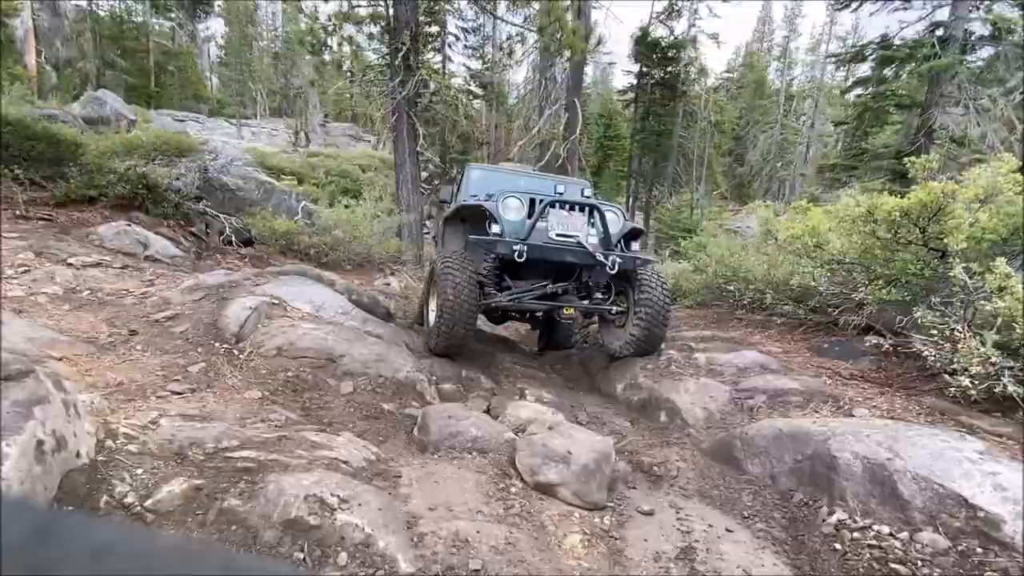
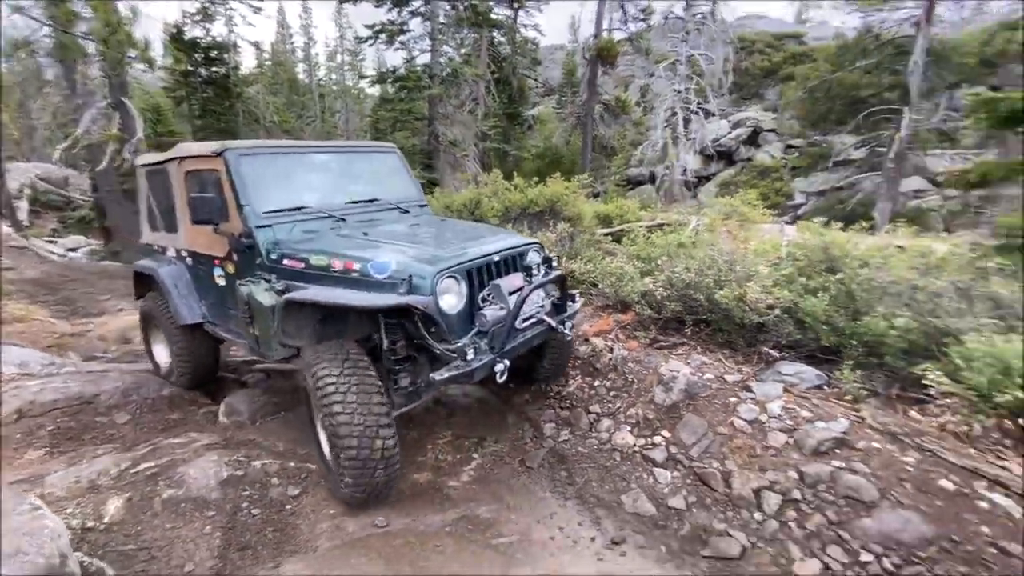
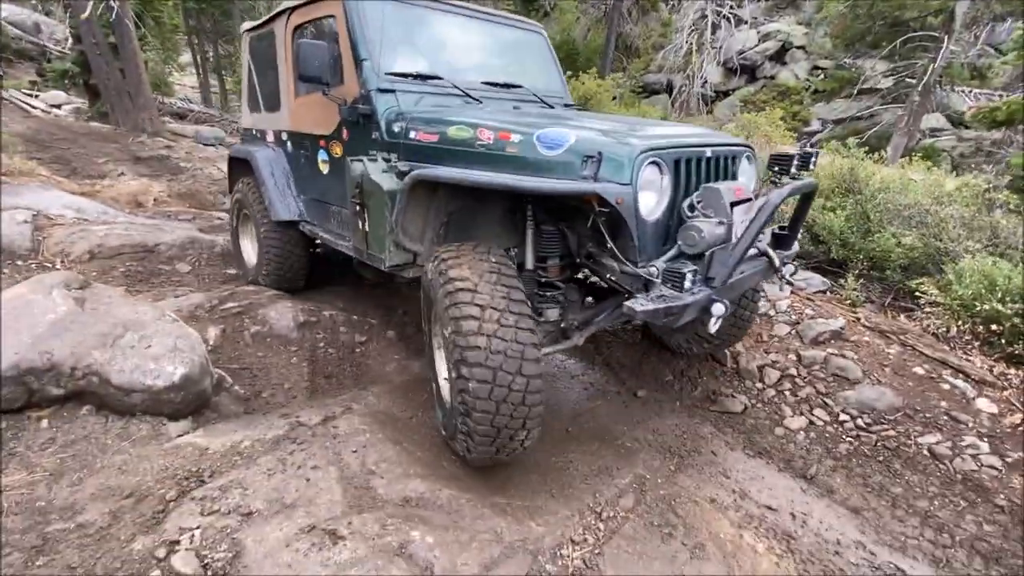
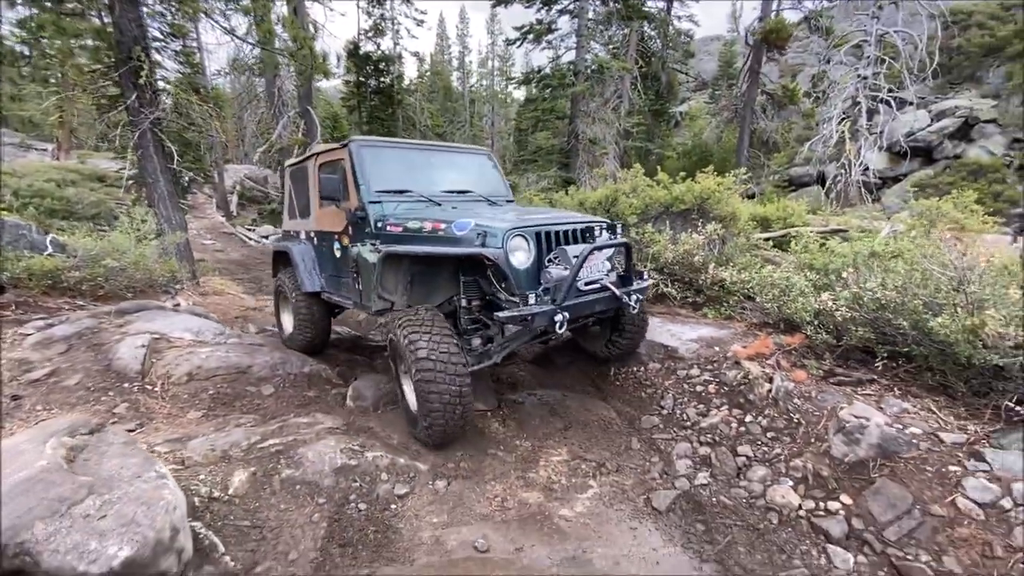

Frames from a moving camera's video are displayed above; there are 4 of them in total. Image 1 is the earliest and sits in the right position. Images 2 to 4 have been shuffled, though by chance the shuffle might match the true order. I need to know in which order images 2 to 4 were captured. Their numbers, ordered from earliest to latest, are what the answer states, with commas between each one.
4, 2, 3
